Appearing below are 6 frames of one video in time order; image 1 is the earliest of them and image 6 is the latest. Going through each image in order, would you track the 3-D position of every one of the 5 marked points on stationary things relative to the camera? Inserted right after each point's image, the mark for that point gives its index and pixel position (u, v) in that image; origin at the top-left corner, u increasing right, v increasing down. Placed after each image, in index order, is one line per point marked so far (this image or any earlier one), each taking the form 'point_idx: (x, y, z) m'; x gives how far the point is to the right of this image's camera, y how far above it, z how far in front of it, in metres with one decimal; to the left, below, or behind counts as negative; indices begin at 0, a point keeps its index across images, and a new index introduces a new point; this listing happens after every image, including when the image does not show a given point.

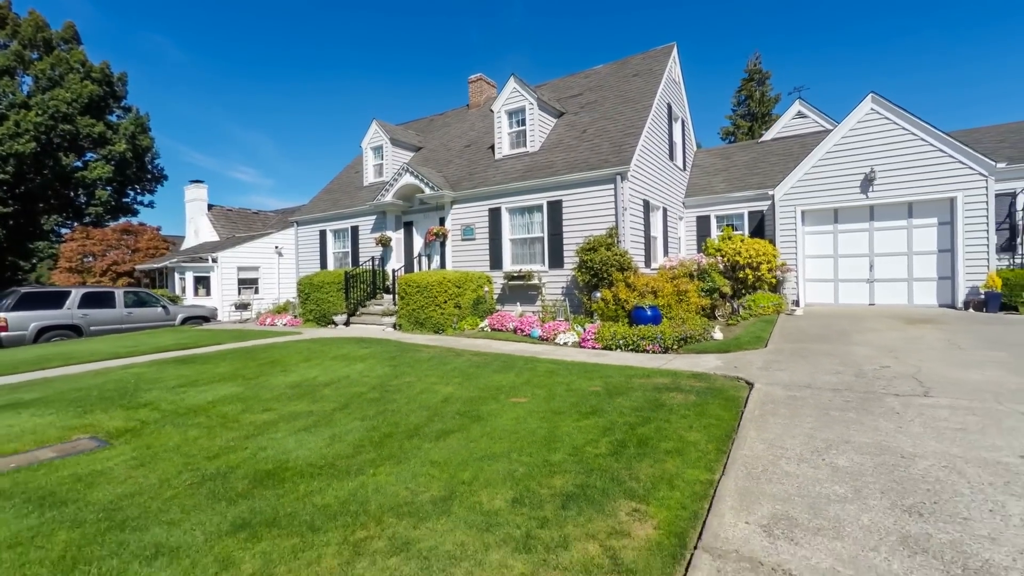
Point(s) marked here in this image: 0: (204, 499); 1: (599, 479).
0: (-2.2, -1.5, +3.2) m
1: (+0.7, -1.4, +3.4) m
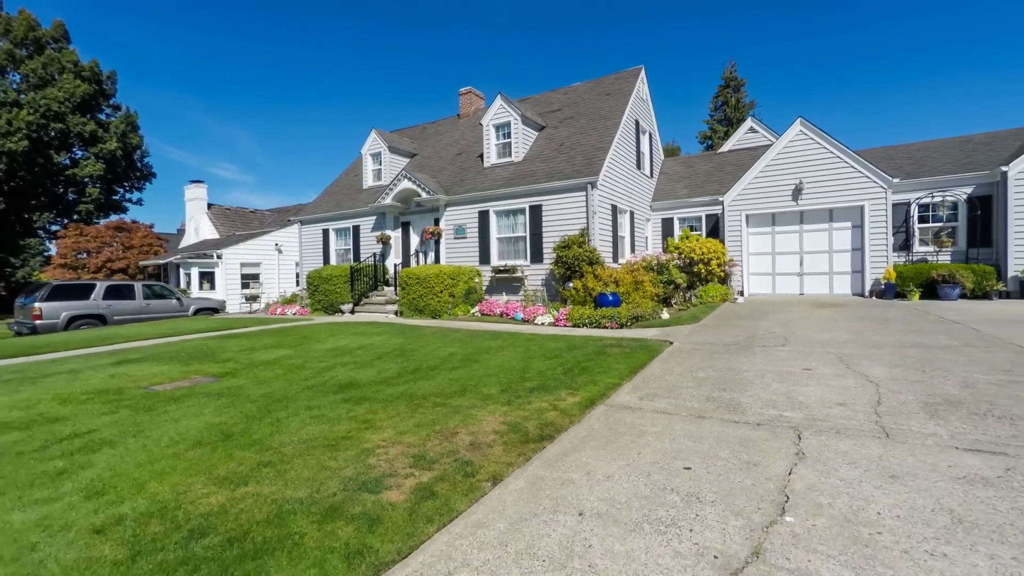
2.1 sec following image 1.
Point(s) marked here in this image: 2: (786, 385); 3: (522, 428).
0: (-2.4, -1.3, +5.4) m
1: (+0.5, -1.2, +5.6) m
2: (+3.1, -1.1, +5.1) m
3: (+0.1, -1.3, +4.0) m
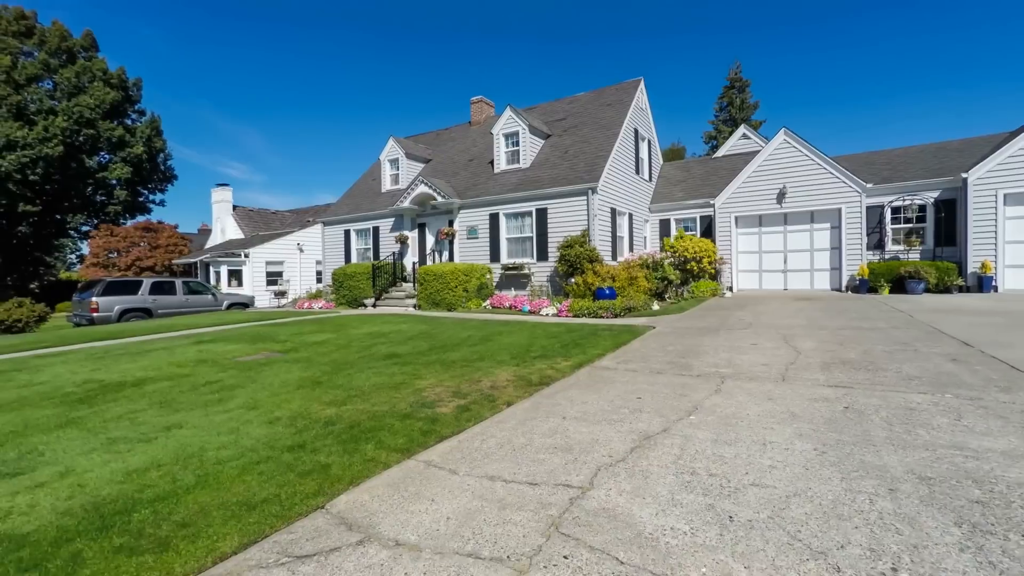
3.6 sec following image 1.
0: (-2.2, -1.1, +7.0) m
1: (+0.7, -1.0, +7.2) m
2: (+3.3, -1.0, +6.6) m
3: (+0.2, -1.1, +5.6) m
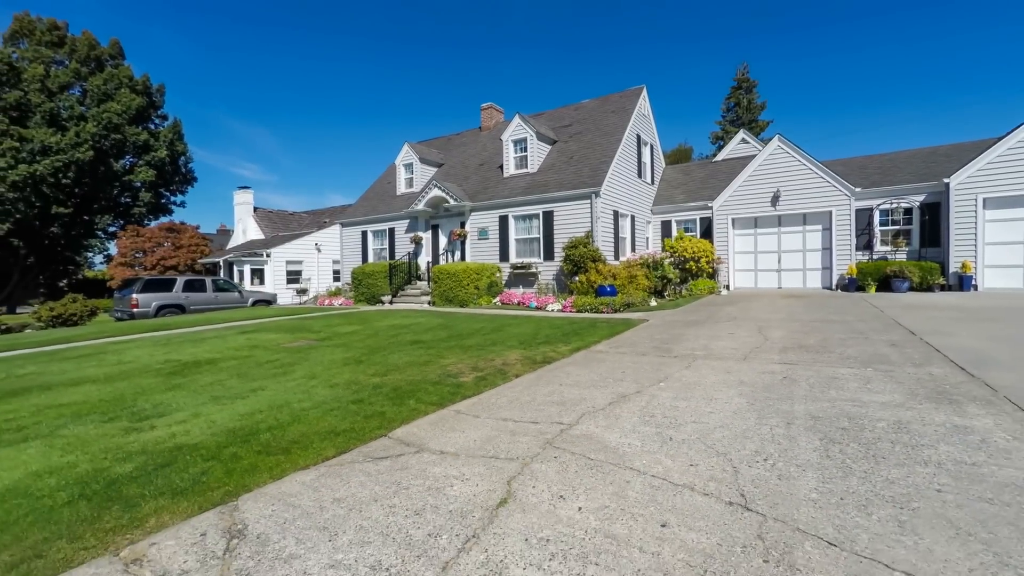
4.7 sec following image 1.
0: (-2.1, -1.0, +8.2) m
1: (+0.8, -1.0, +8.3) m
2: (+3.4, -0.9, +7.6) m
3: (+0.3, -1.1, +6.7) m
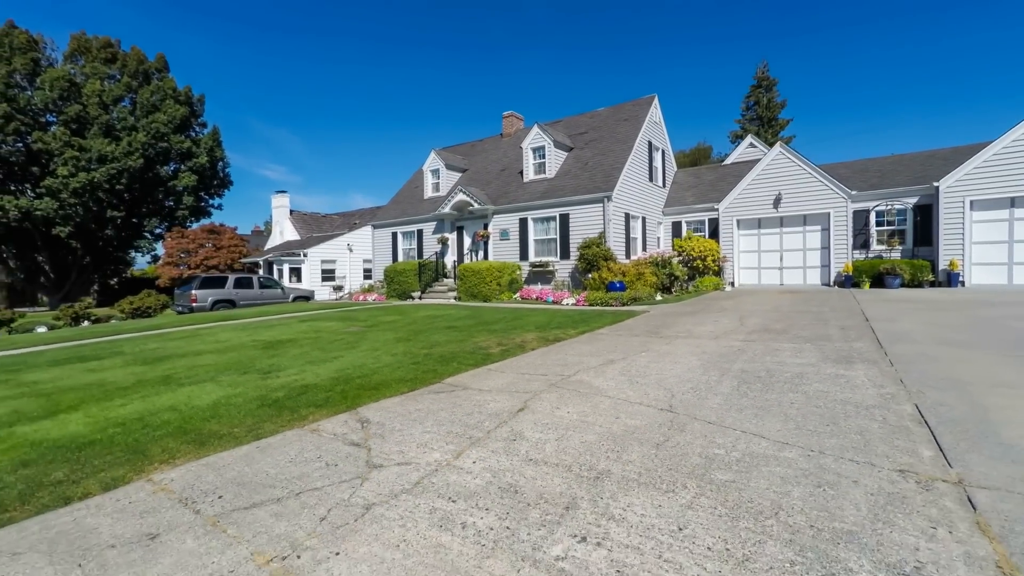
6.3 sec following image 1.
0: (-1.7, -0.9, +9.9) m
1: (+1.2, -0.8, +9.9) m
2: (+3.8, -0.8, +9.2) m
3: (+0.6, -1.0, +8.4) m
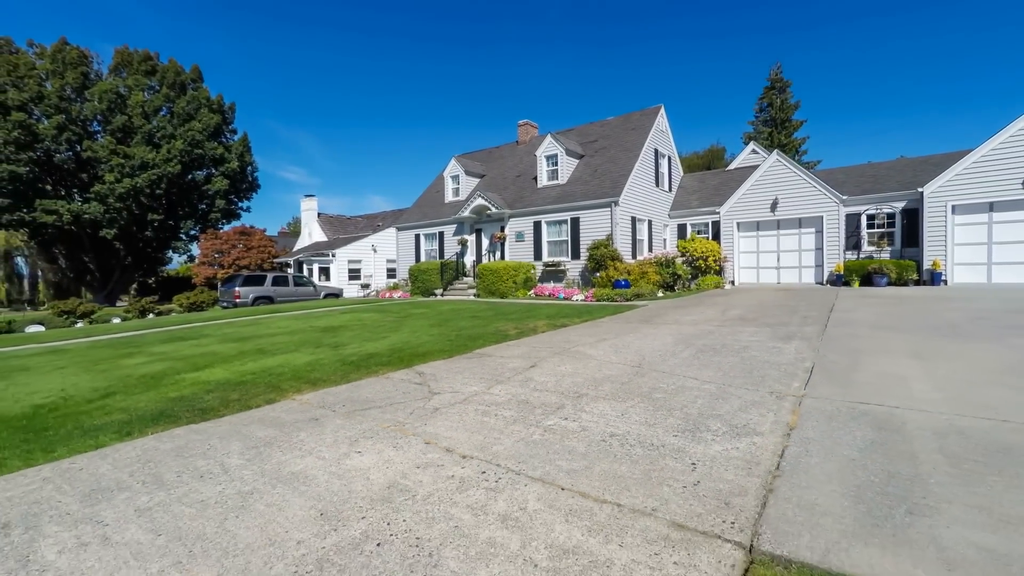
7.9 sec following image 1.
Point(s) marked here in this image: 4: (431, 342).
0: (-1.3, -0.8, +11.7) m
1: (+1.6, -0.7, +11.5) m
2: (+4.1, -0.7, +10.7) m
3: (+1.0, -0.8, +10.0) m
4: (-1.4, -1.0, +8.1) m
